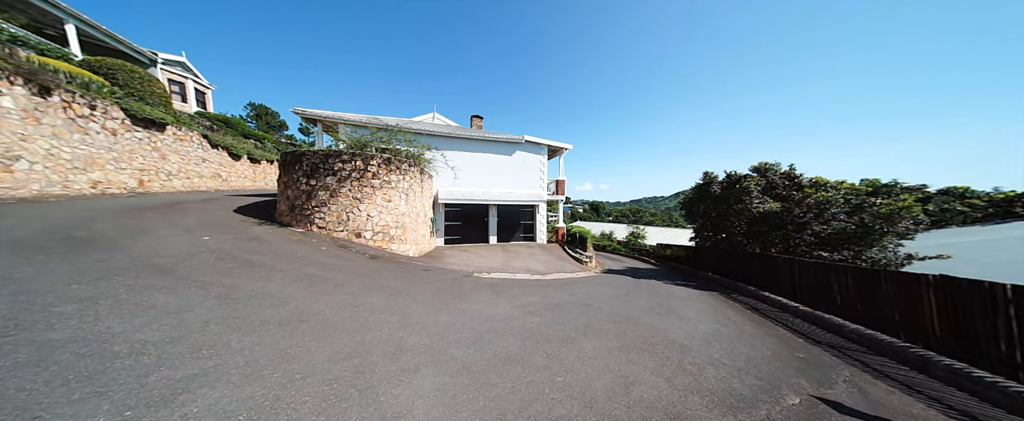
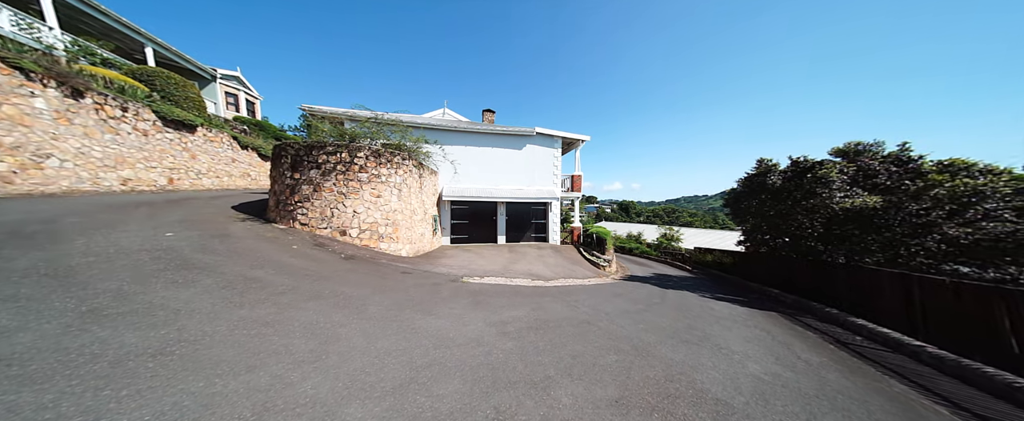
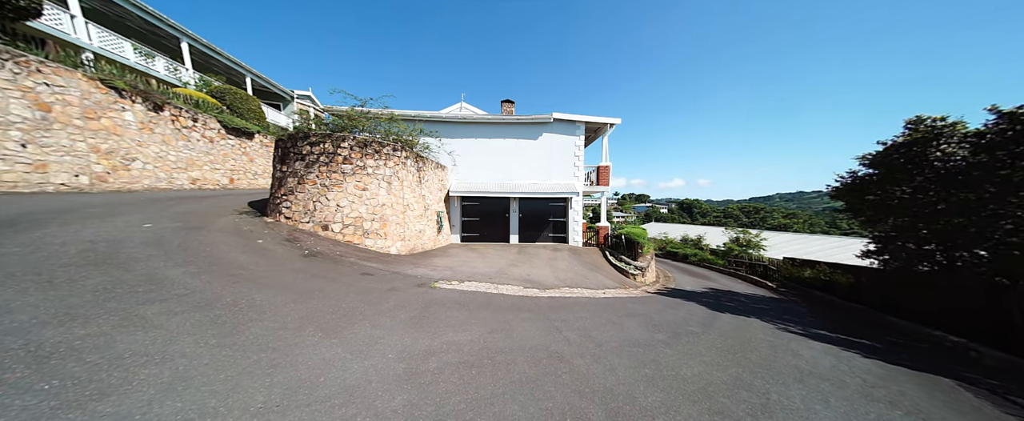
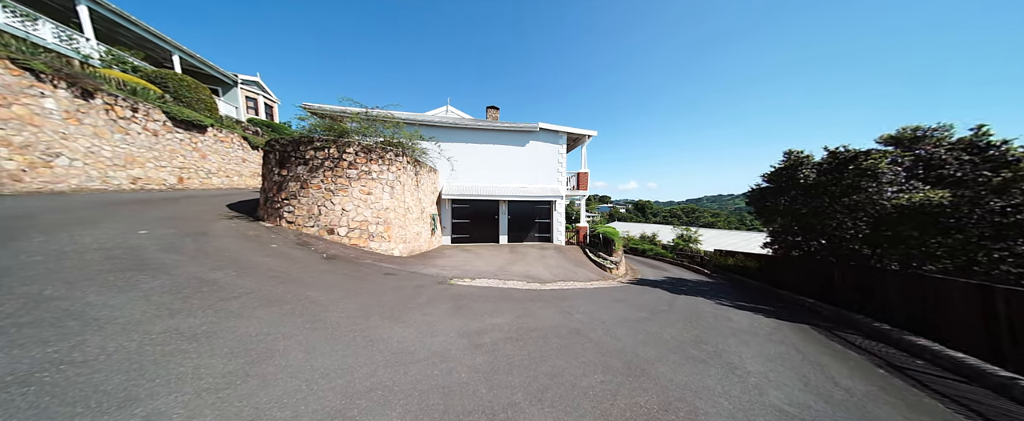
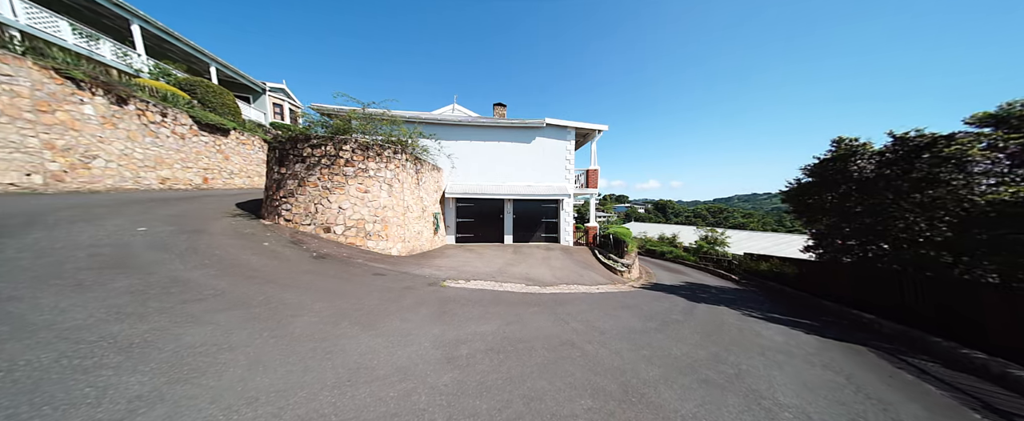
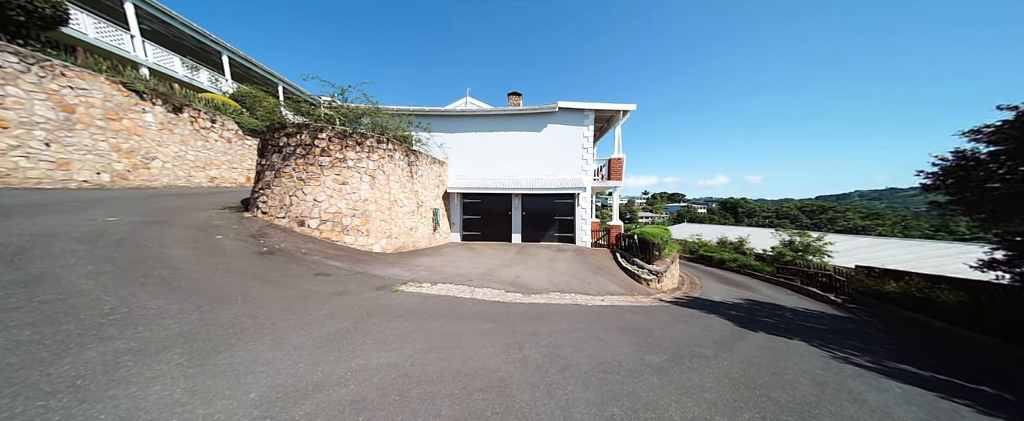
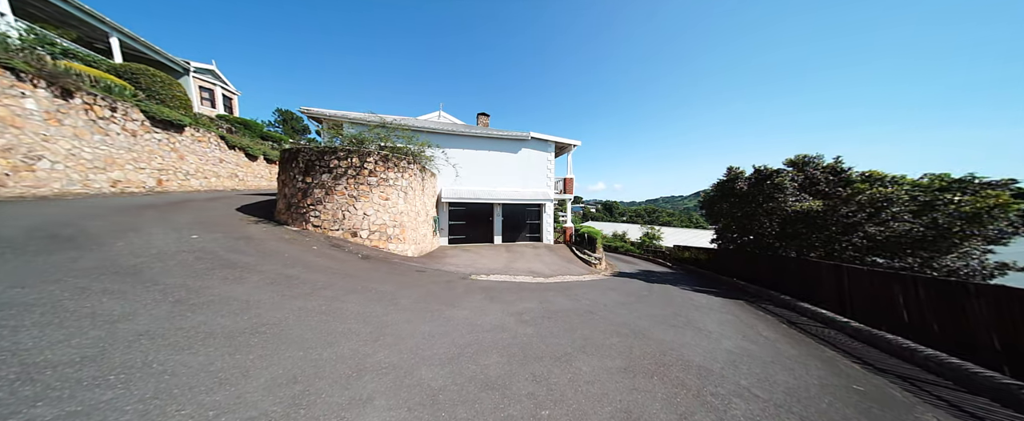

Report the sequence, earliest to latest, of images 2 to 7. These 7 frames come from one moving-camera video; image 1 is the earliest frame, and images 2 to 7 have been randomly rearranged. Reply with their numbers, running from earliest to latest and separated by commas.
7, 2, 4, 5, 3, 6
